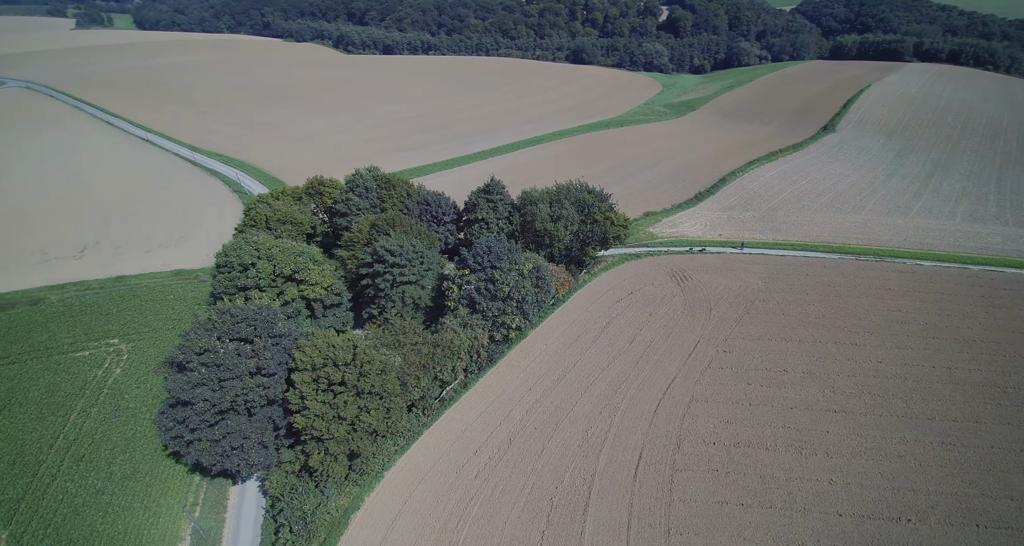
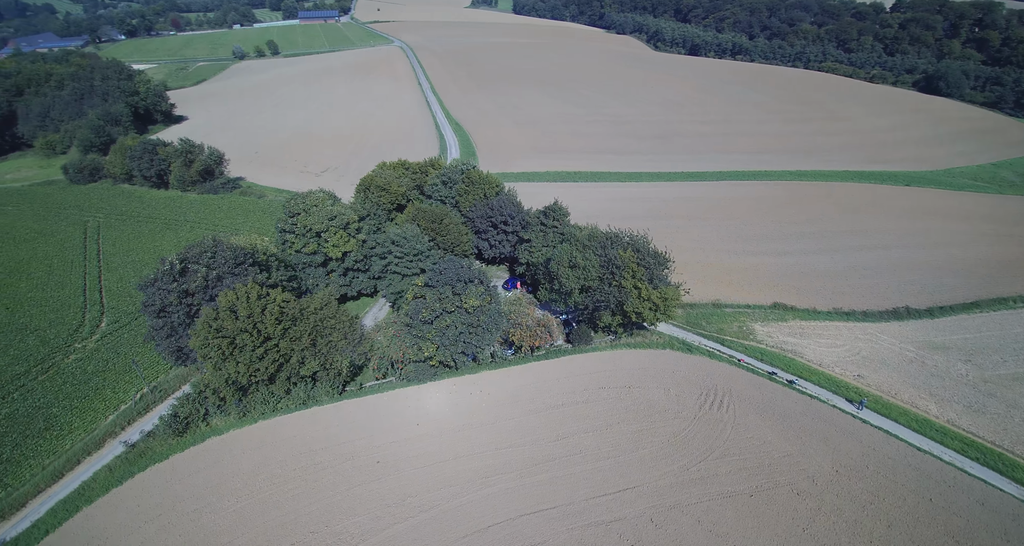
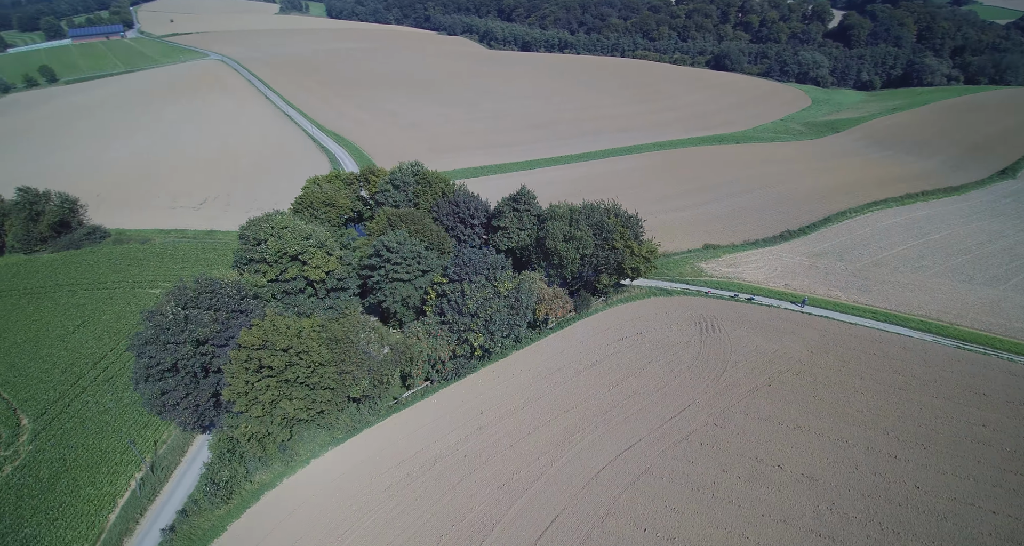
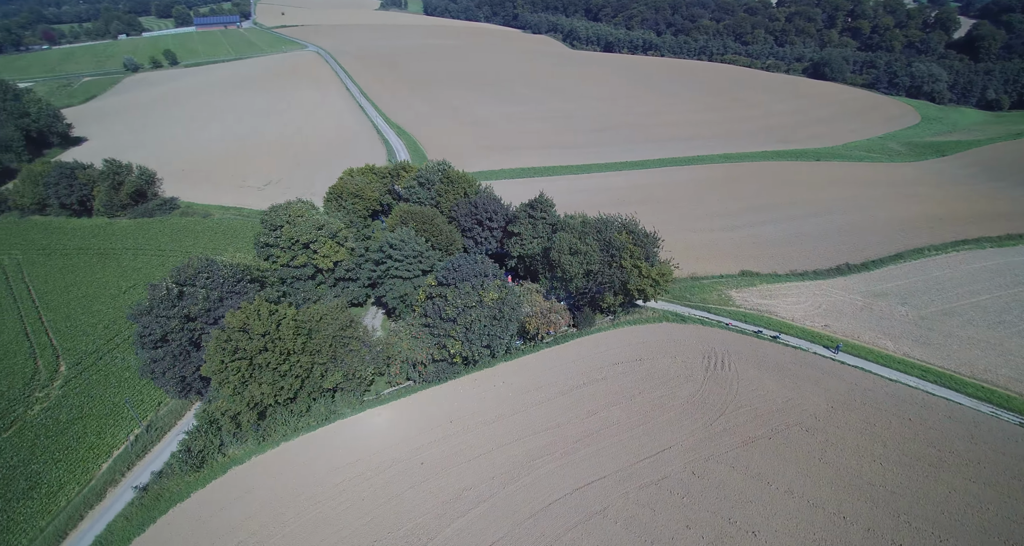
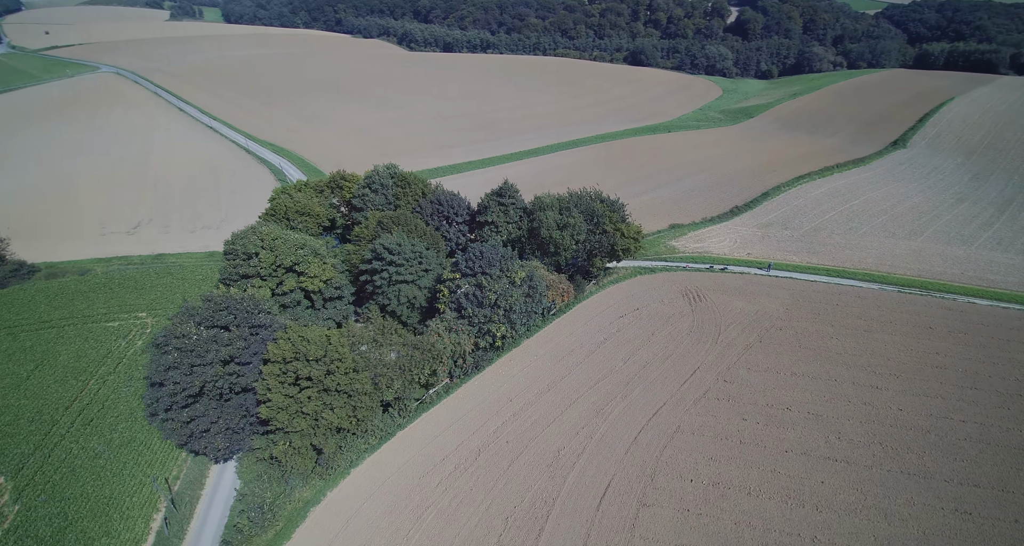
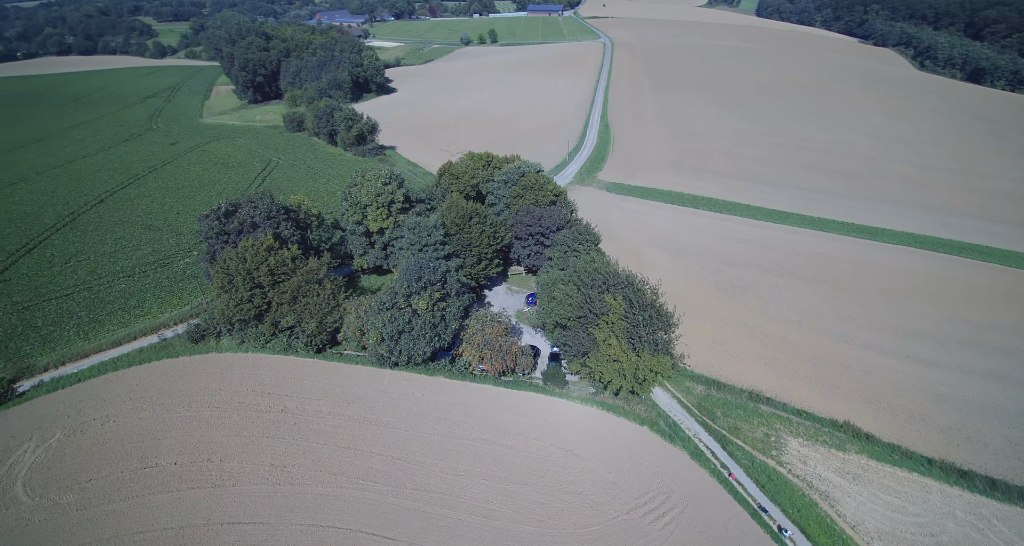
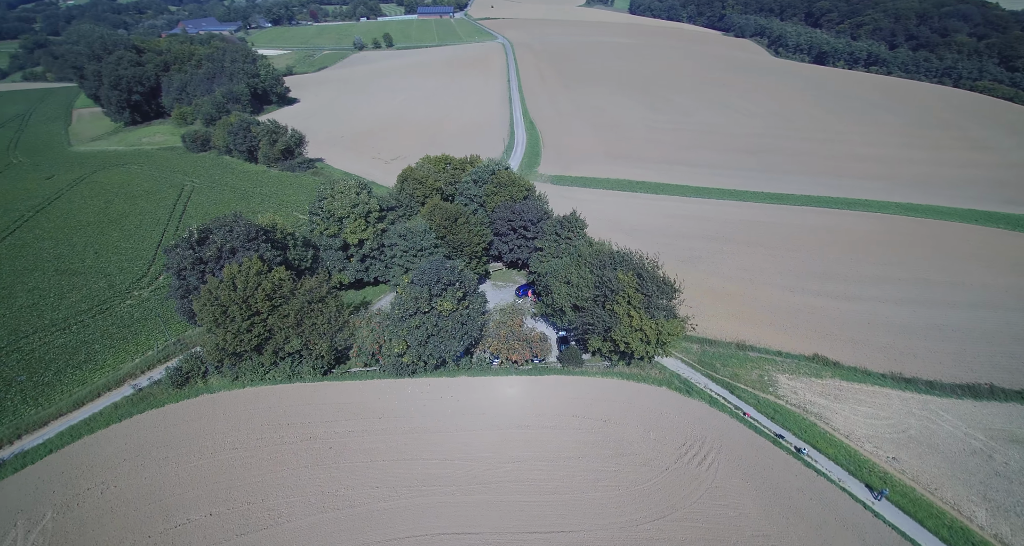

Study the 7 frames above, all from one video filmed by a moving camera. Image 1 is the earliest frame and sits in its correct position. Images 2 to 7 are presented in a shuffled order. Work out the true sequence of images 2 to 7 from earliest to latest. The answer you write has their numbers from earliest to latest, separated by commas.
5, 3, 4, 2, 7, 6
